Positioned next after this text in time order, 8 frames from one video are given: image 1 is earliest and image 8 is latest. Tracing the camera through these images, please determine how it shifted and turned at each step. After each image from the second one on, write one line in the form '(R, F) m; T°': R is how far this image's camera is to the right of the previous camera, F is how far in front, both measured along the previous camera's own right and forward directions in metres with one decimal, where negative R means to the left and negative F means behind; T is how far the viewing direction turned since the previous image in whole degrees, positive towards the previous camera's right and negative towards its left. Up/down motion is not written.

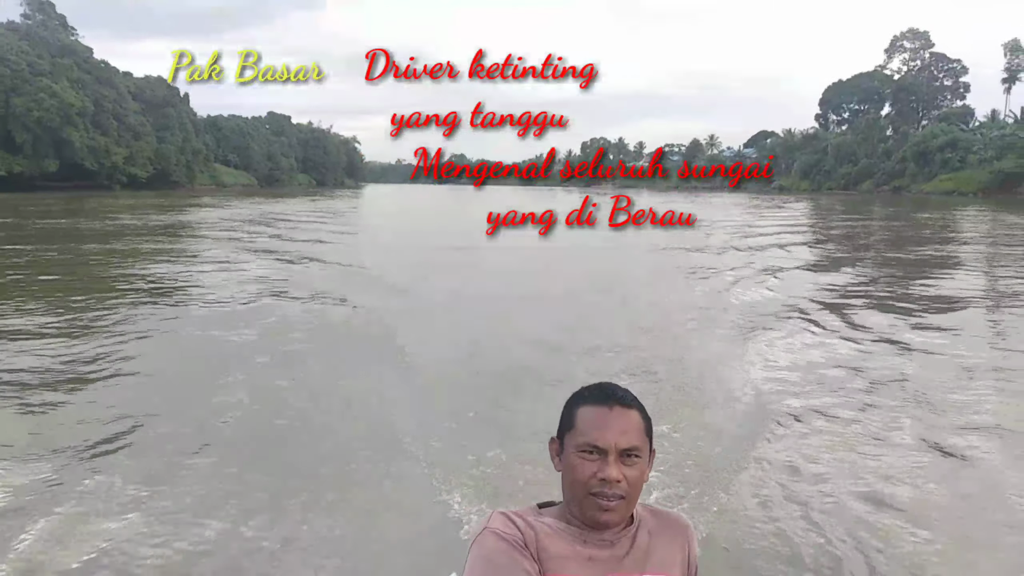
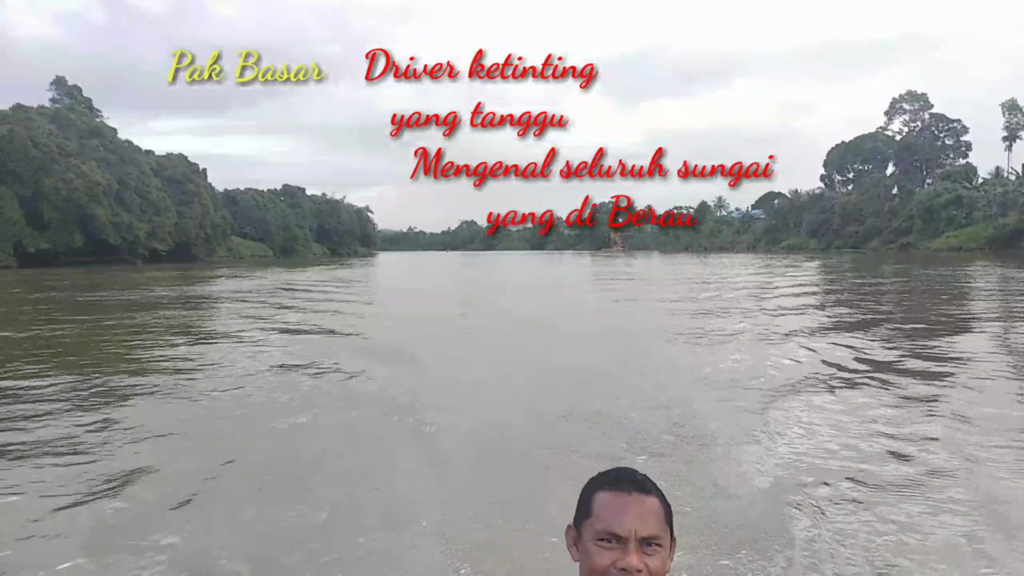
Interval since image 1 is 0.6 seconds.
(0.0, -0.3) m; -1°
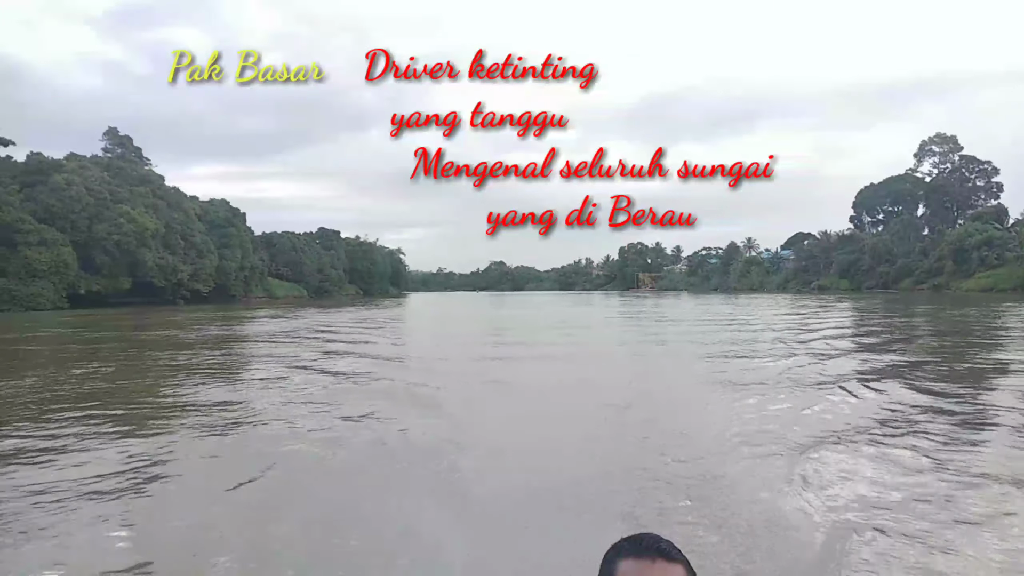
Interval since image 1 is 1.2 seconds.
(-0.1, -0.5) m; -2°
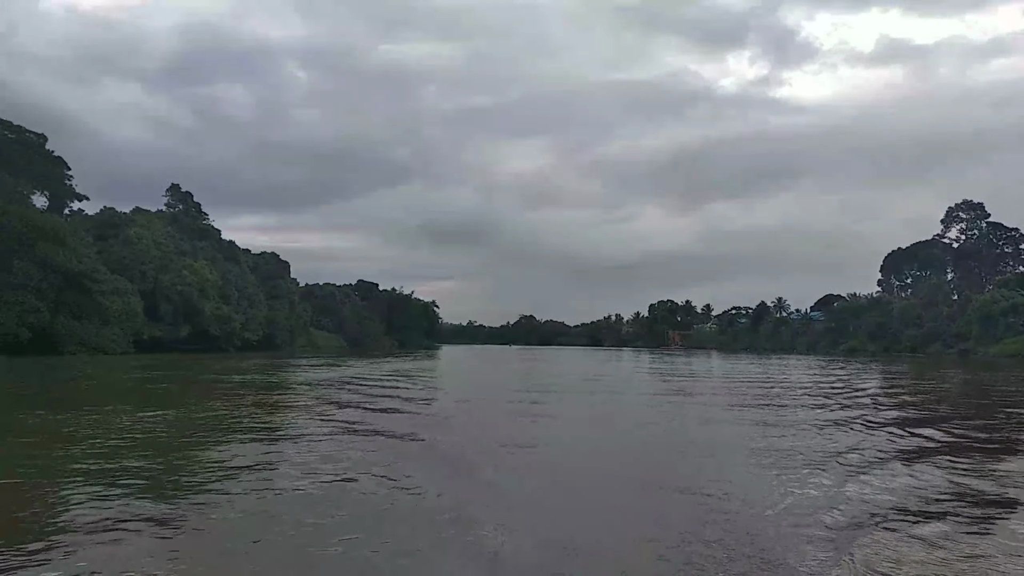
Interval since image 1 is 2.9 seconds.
(-0.3, -1.2) m; -2°
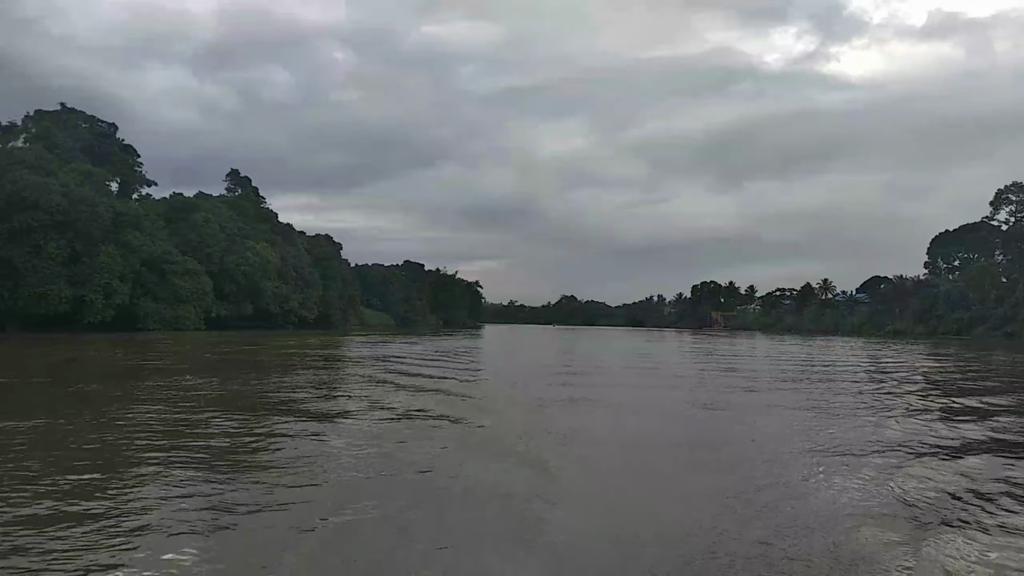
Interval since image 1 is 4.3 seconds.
(-0.2, -0.9) m; -3°
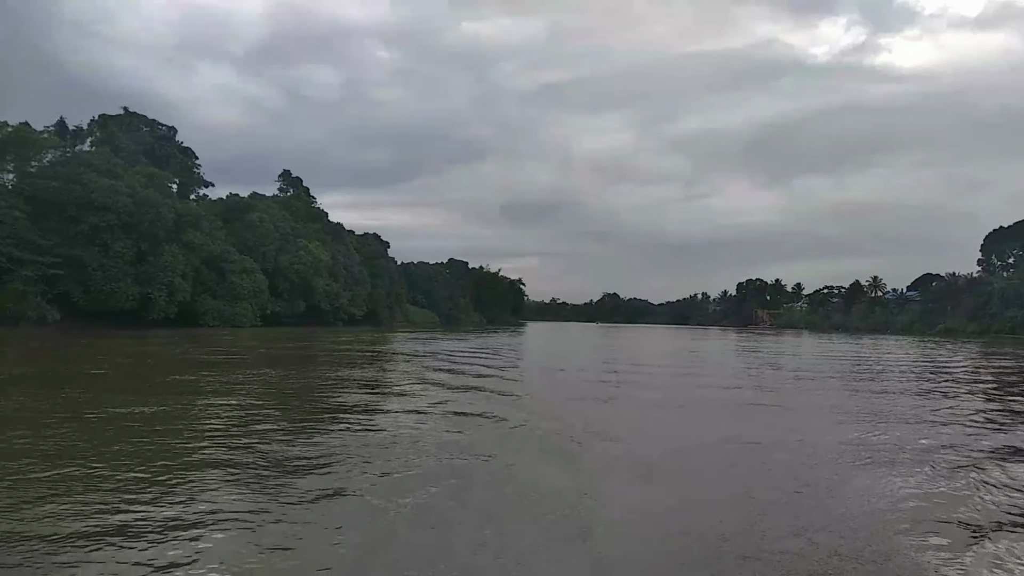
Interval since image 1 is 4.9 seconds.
(-0.1, -0.4) m; -3°
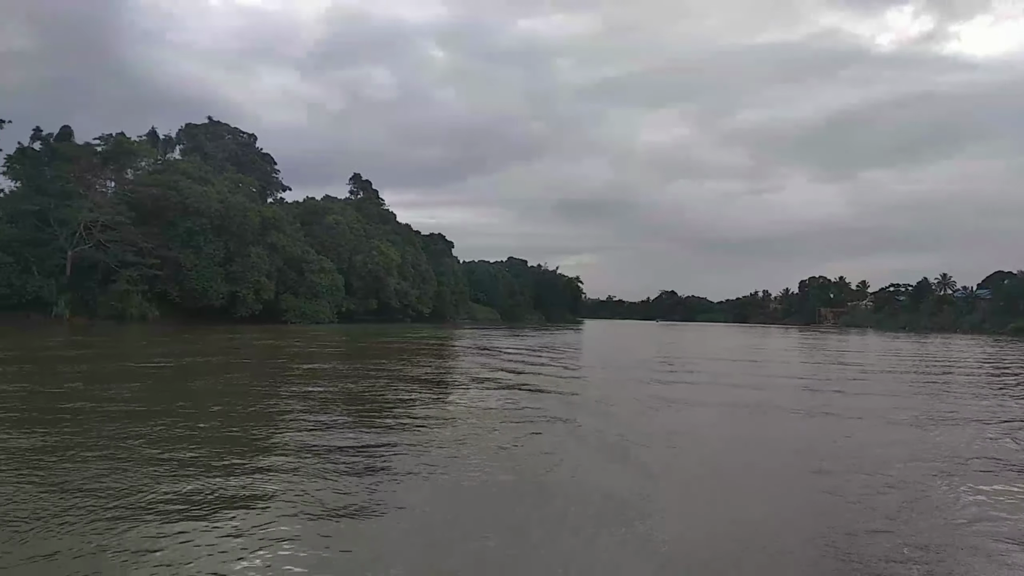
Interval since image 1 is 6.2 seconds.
(-0.3, -0.9) m; -4°
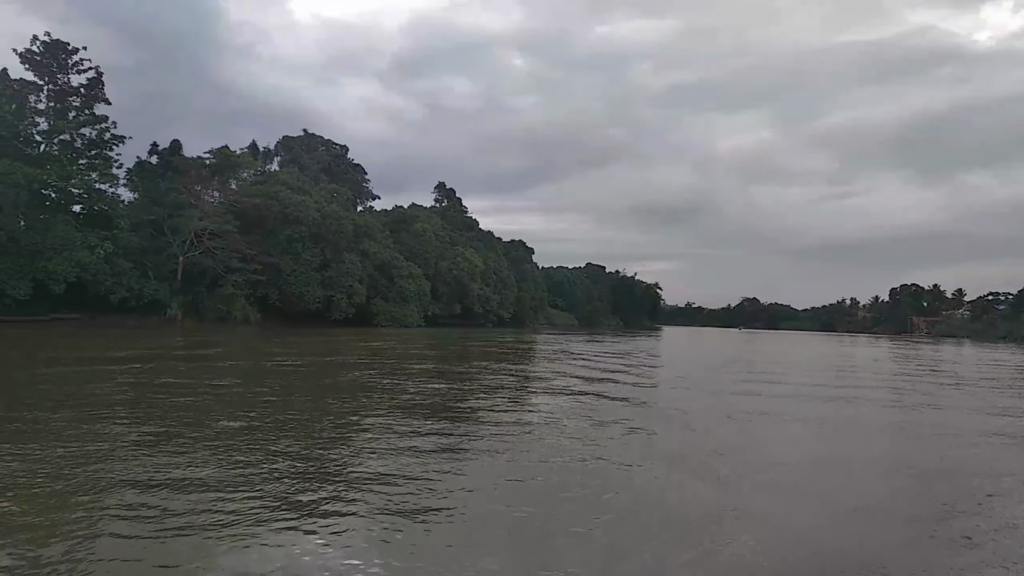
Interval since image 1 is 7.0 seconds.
(-0.2, -0.5) m; -6°
